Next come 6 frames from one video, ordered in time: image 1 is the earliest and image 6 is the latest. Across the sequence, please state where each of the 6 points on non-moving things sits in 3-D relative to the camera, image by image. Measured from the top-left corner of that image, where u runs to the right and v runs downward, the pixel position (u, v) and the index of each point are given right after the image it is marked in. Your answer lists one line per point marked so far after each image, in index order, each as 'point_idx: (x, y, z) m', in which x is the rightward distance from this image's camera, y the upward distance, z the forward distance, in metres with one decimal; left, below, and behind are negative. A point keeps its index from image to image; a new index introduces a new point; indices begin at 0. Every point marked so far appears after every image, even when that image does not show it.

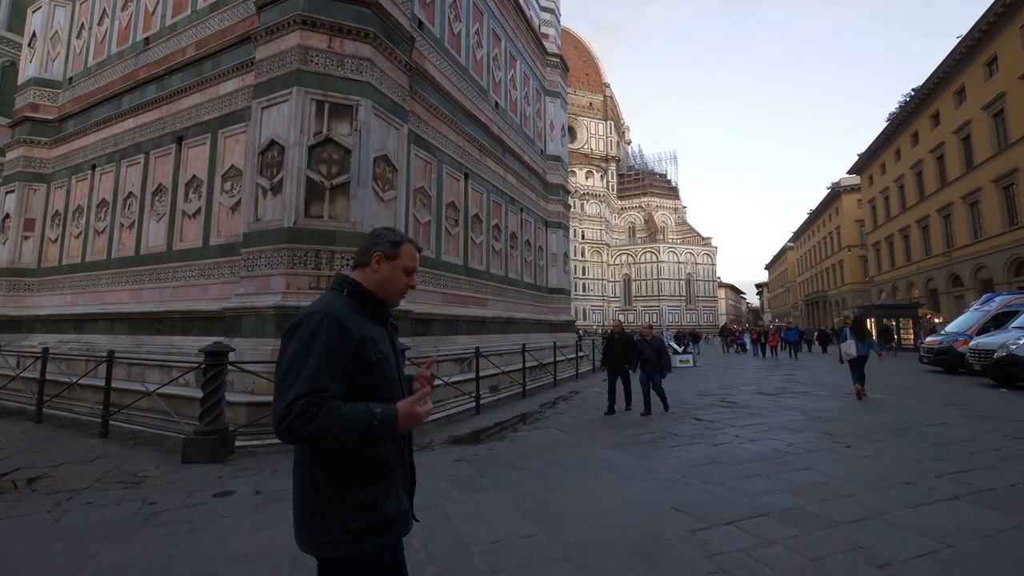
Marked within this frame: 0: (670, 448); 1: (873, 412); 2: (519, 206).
0: (+2.0, -2.0, +5.3) m
1: (+6.2, -2.1, +7.2) m
2: (+0.3, +2.8, +14.4) m
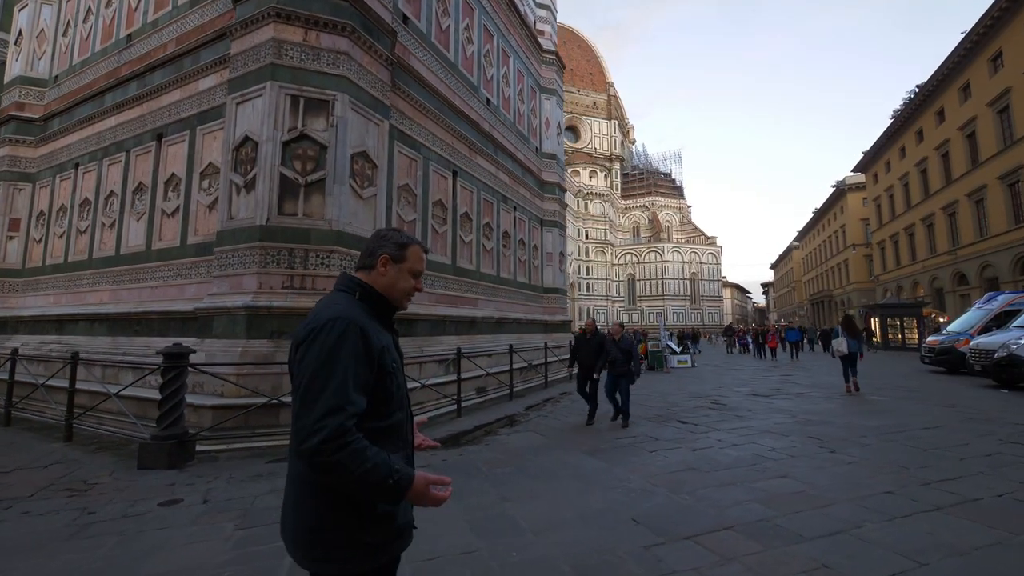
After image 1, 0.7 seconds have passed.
0: (+1.6, -2.0, +5.1) m
1: (+5.8, -2.1, +6.9) m
2: (0.0, +2.8, +14.2) m
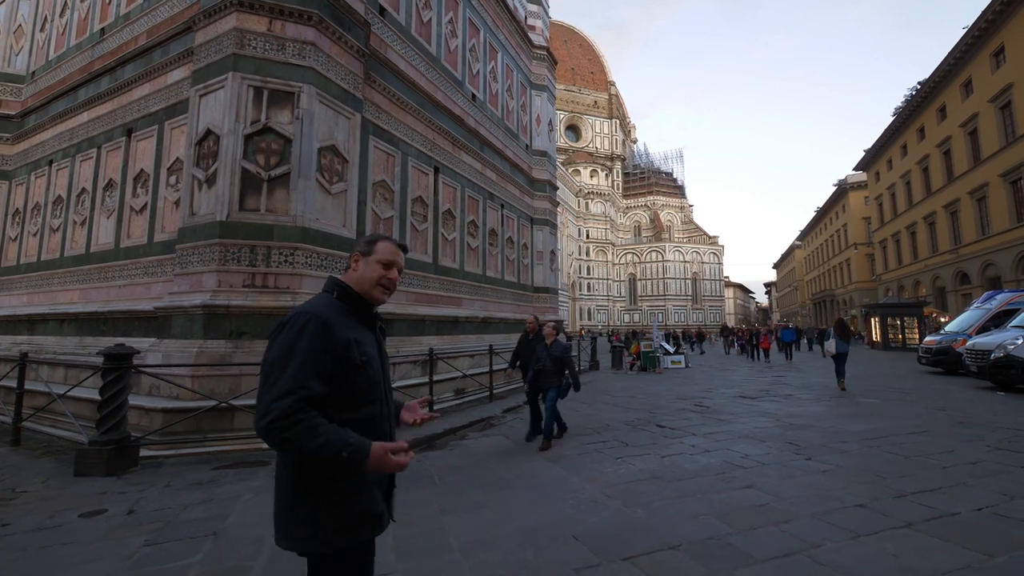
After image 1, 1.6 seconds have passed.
0: (+1.1, -1.9, +4.8) m
1: (+5.4, -2.1, +6.6) m
2: (-0.4, +2.9, +13.9) m
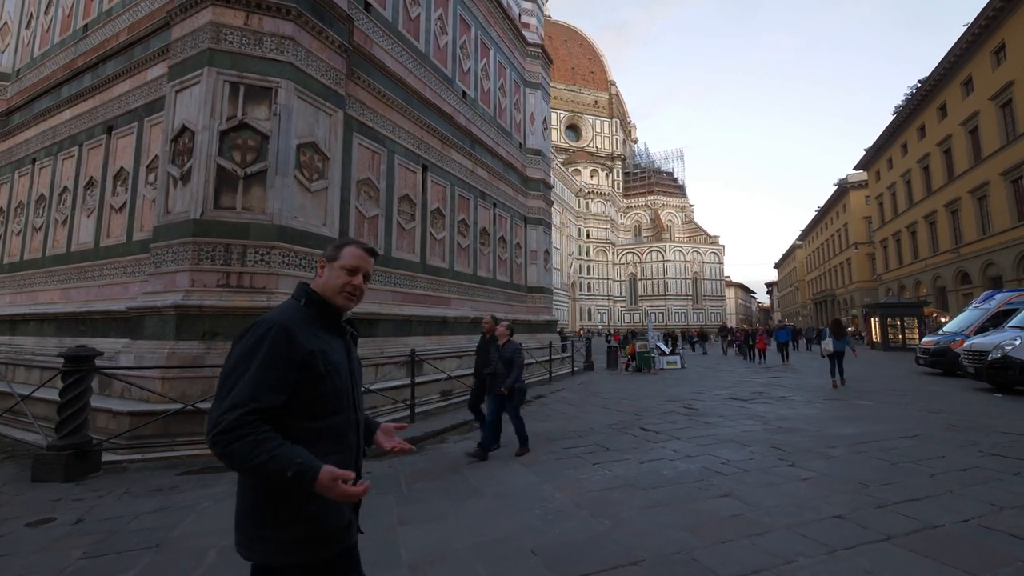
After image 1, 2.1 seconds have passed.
0: (+0.9, -1.9, +4.6) m
1: (+5.1, -2.0, +6.5) m
2: (-0.7, +2.9, +13.8) m
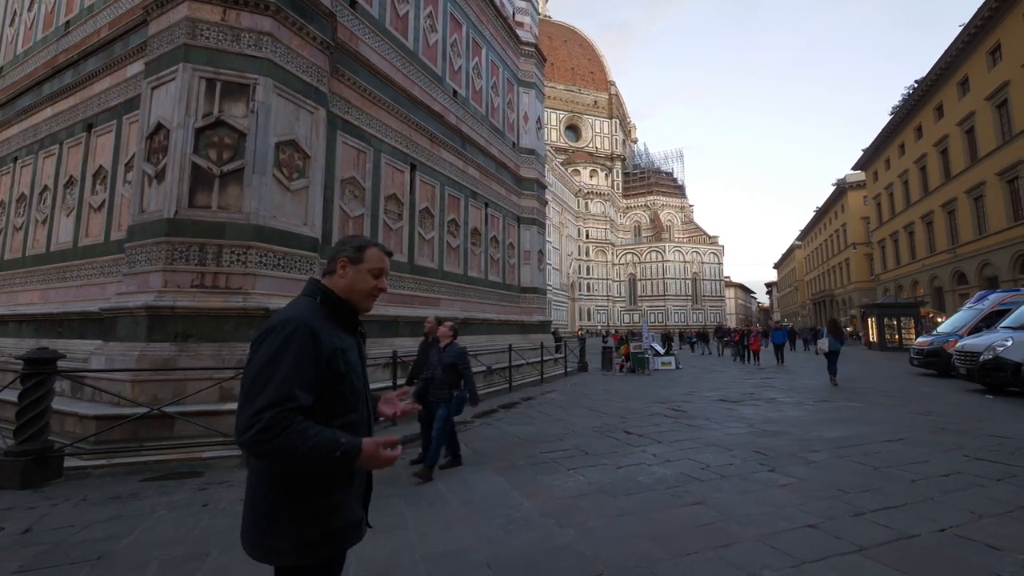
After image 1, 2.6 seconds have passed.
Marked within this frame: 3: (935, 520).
0: (+0.6, -1.9, +4.5) m
1: (+4.8, -2.1, +6.3) m
2: (-1.0, +2.8, +13.6) m
3: (+3.1, -1.7, +3.1) m
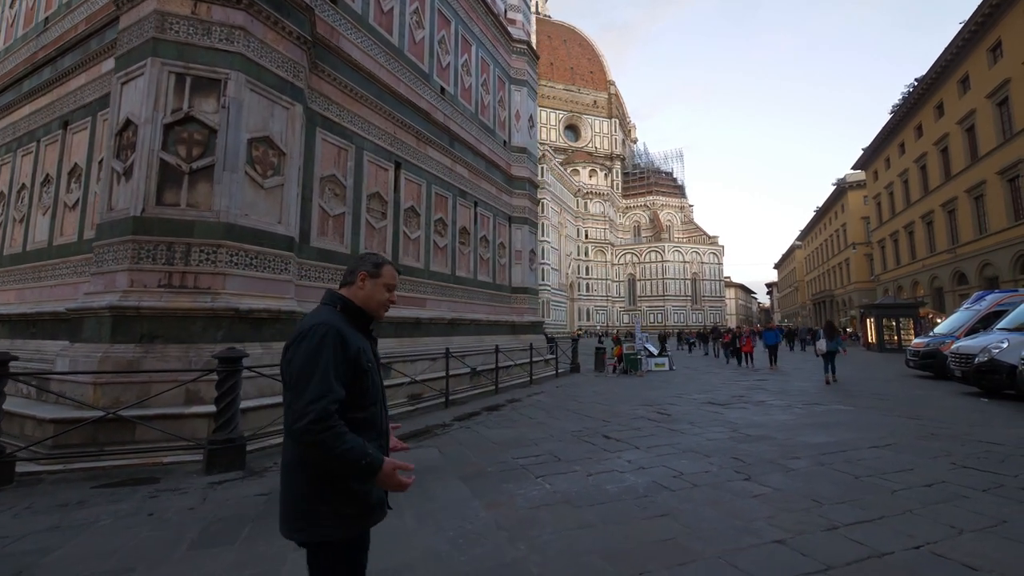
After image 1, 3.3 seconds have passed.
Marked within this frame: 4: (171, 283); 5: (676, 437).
0: (+0.2, -1.9, +4.3) m
1: (+4.5, -2.1, +6.2) m
2: (-1.3, +2.8, +13.5) m
3: (+2.8, -1.7, +2.9) m
4: (-4.8, +0.1, +6.0) m
5: (+2.3, -2.1, +5.9) m
